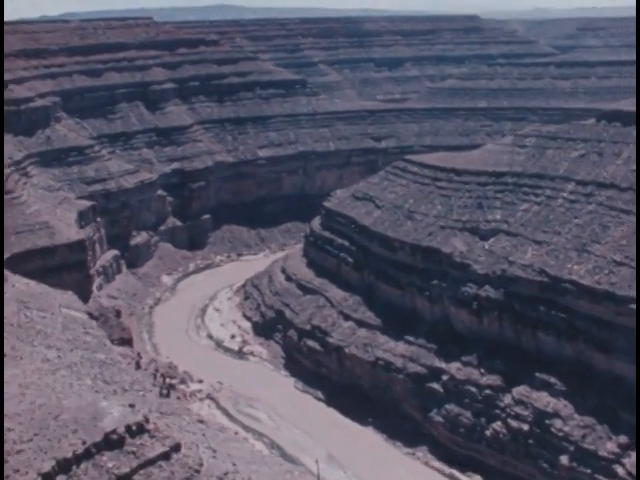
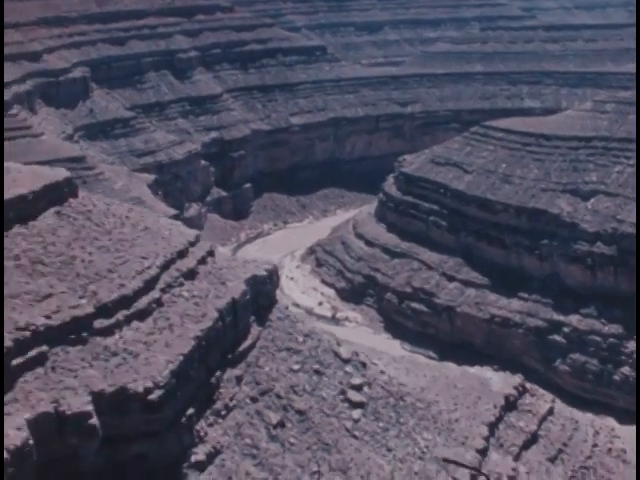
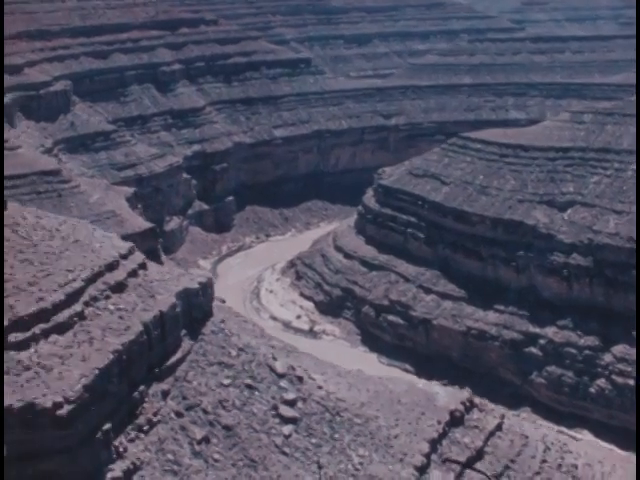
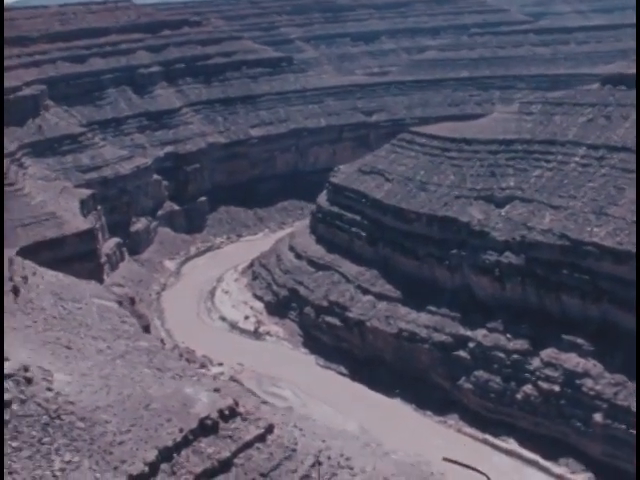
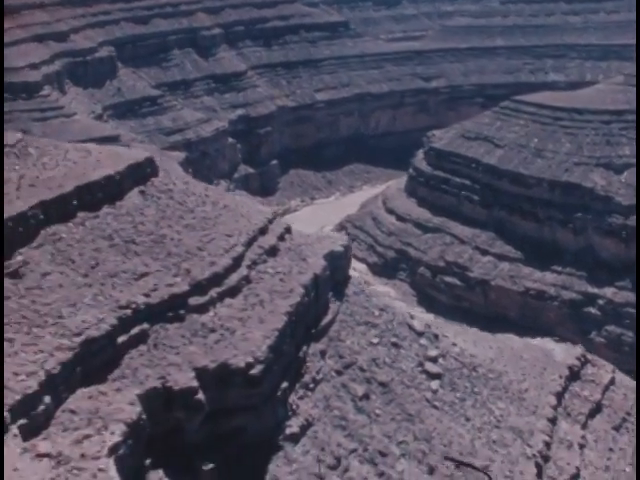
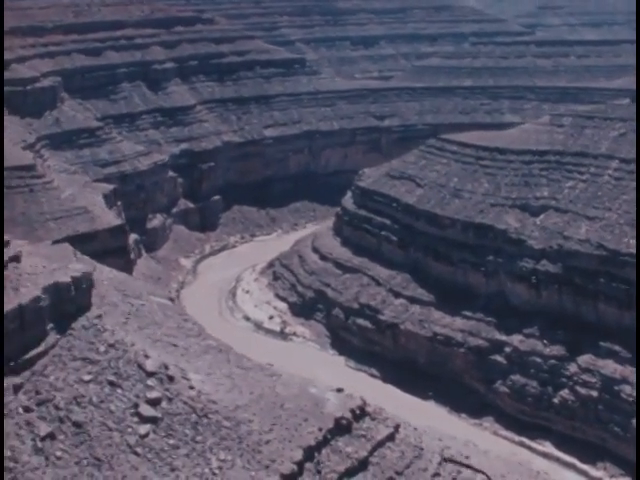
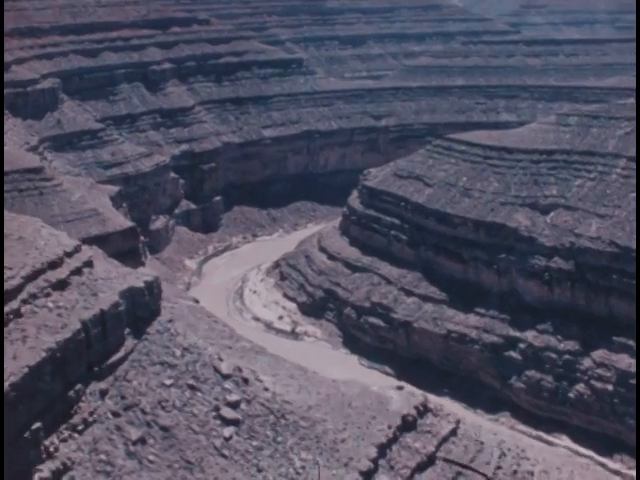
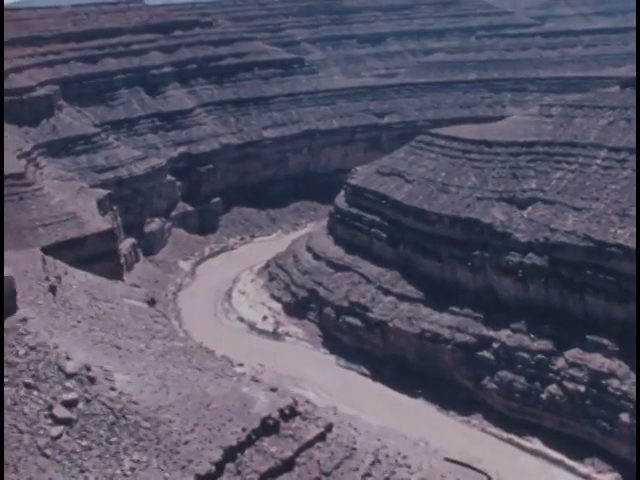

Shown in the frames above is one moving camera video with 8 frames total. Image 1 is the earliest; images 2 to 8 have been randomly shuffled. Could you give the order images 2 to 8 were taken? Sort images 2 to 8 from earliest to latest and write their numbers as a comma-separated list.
4, 8, 6, 7, 3, 2, 5
